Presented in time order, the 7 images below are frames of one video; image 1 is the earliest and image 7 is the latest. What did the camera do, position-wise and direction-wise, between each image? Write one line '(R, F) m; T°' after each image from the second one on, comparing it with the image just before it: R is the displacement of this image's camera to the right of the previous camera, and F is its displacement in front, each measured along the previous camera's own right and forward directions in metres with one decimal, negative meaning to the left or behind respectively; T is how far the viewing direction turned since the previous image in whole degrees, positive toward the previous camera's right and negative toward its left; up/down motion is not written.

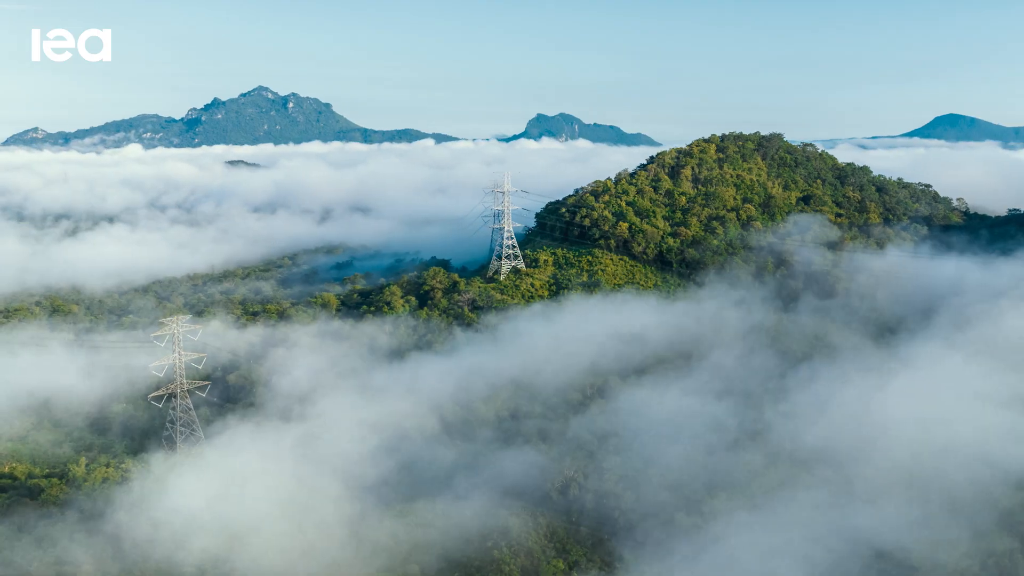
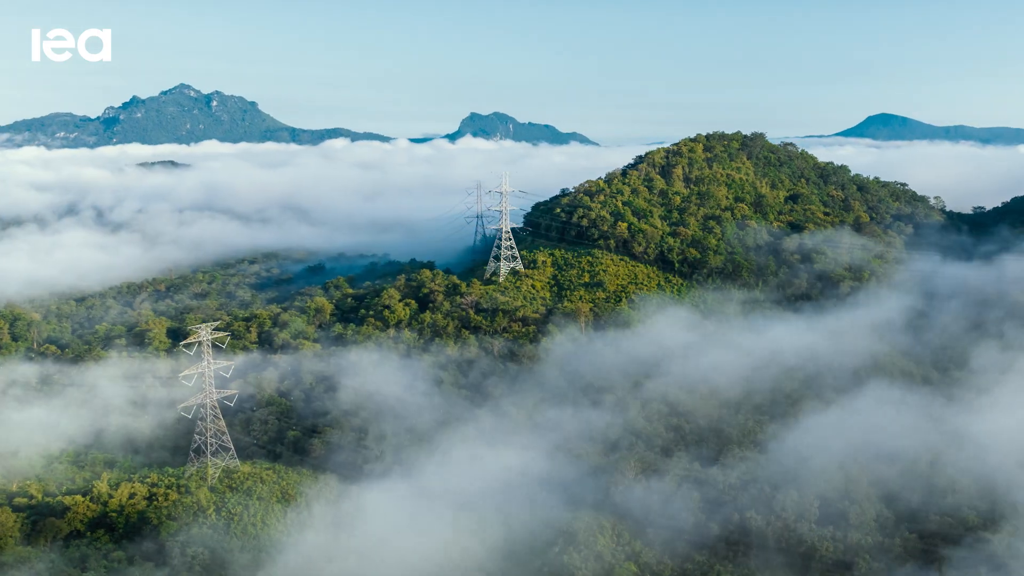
(-3.7, +0.1) m; +4°
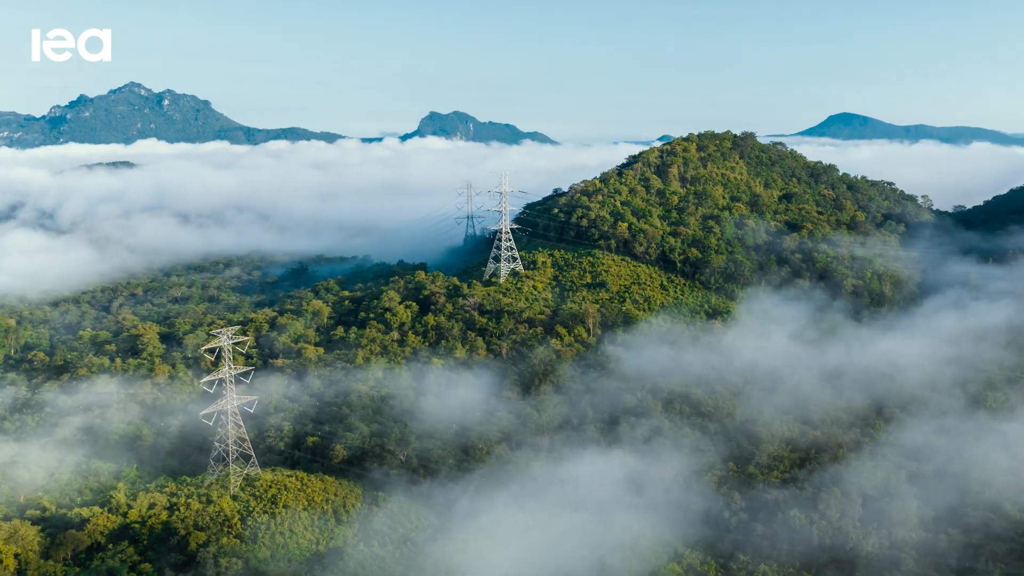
(-2.2, +0.2) m; +3°
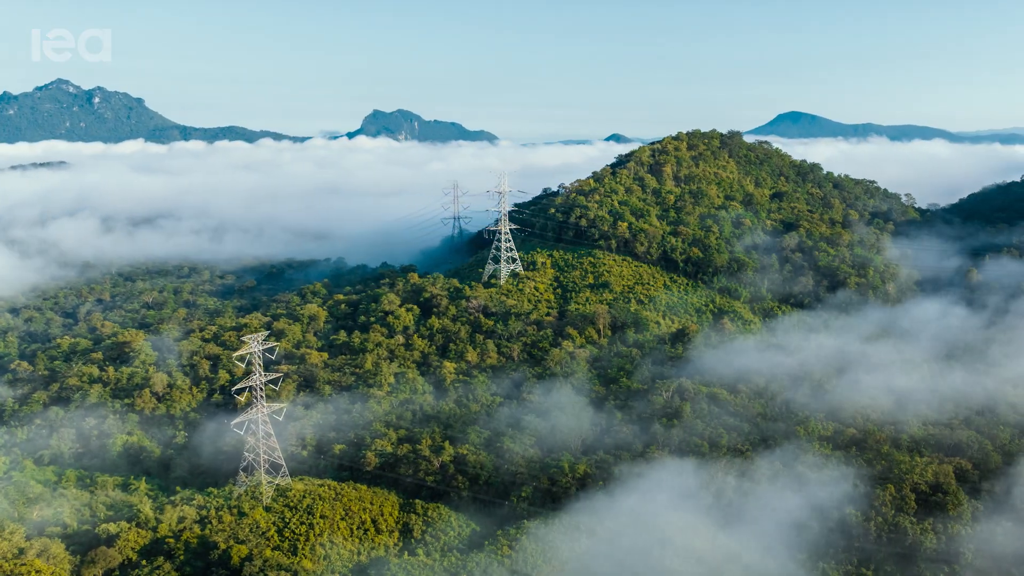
(-3.0, +0.4) m; +3°
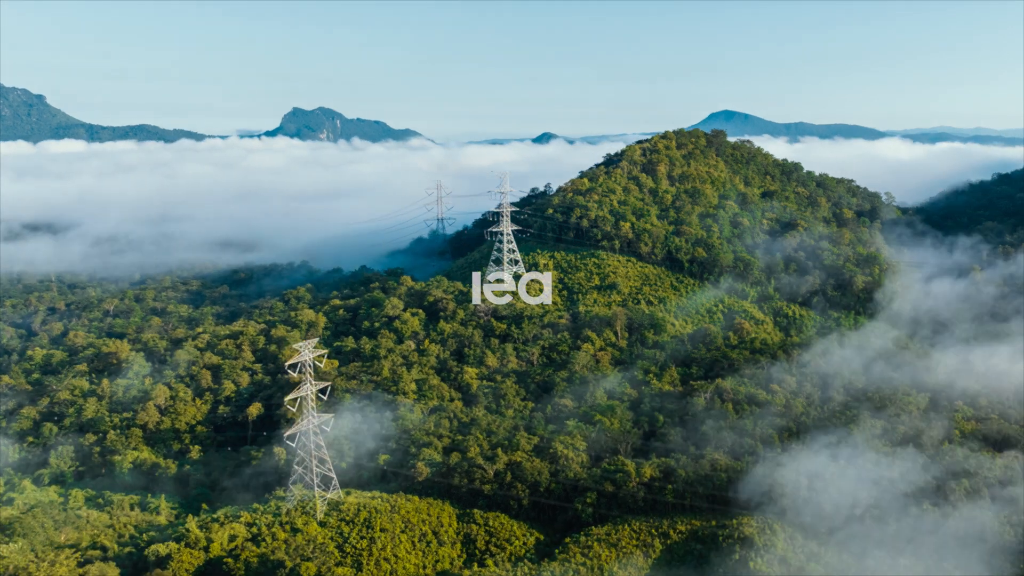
(-4.3, +0.6) m; +5°
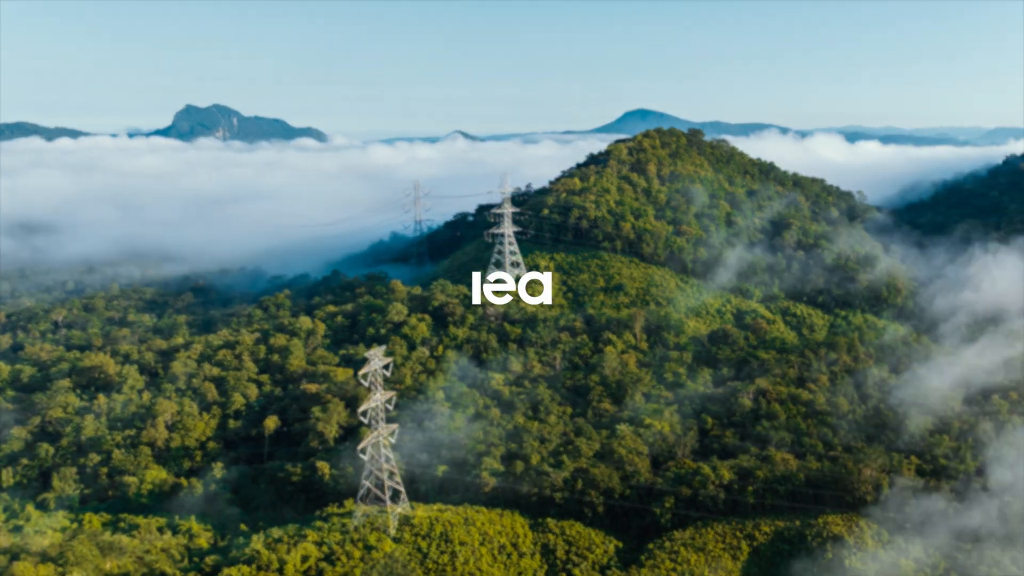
(-5.2, +0.8) m; +6°
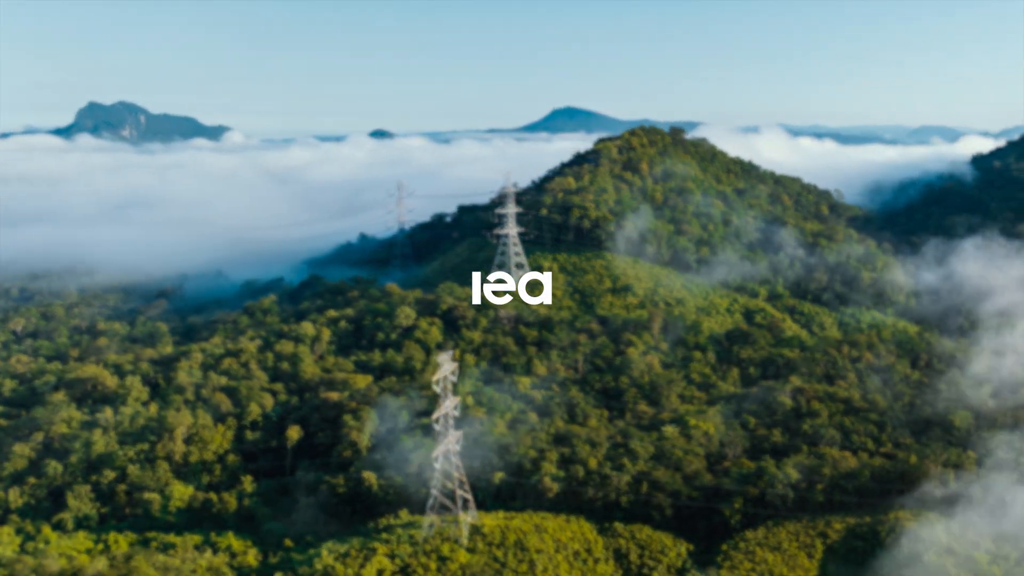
(-4.6, +0.5) m; +5°
